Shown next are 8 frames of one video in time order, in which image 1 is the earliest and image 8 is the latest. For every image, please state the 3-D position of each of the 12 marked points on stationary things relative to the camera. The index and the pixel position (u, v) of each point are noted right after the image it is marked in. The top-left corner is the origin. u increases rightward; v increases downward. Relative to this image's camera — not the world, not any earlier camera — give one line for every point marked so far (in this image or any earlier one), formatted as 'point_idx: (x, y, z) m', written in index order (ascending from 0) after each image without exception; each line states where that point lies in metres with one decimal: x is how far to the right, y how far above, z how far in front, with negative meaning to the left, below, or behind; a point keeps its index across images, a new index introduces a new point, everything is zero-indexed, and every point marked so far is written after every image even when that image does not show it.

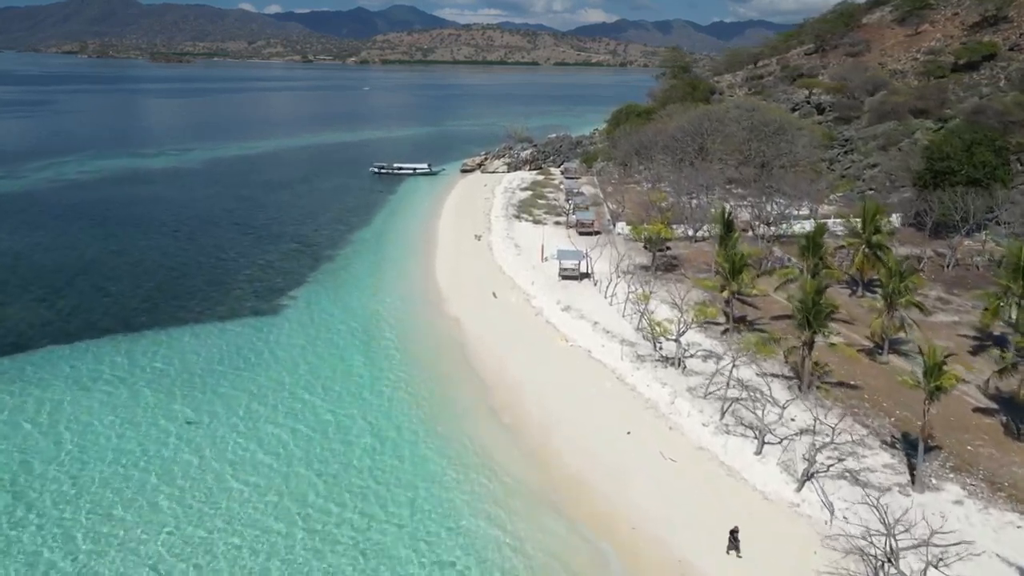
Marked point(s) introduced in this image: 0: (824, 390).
0: (+6.9, -2.3, +20.0) m
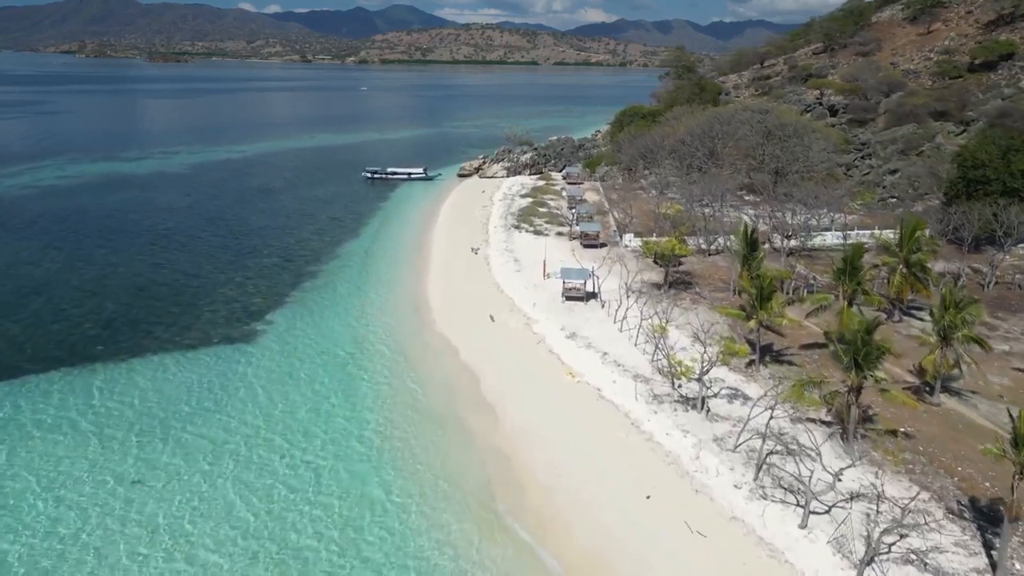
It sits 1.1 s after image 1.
0: (+6.9, -3.0, +17.3) m
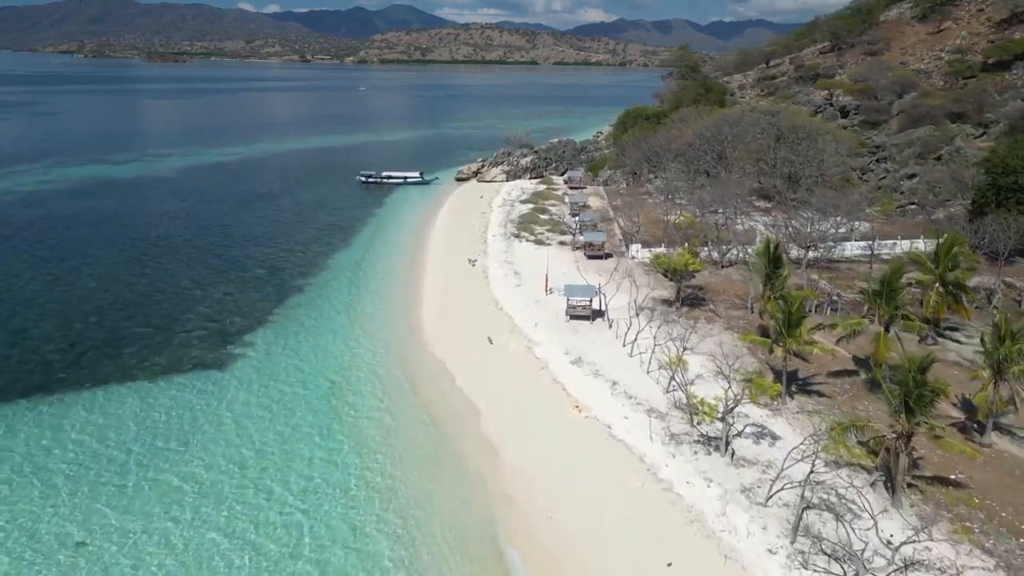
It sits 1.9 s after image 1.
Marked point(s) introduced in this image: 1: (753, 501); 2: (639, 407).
0: (+6.9, -3.5, +15.2) m
1: (+4.1, -3.6, +15.2) m
2: (+2.7, -2.5, +19.2) m
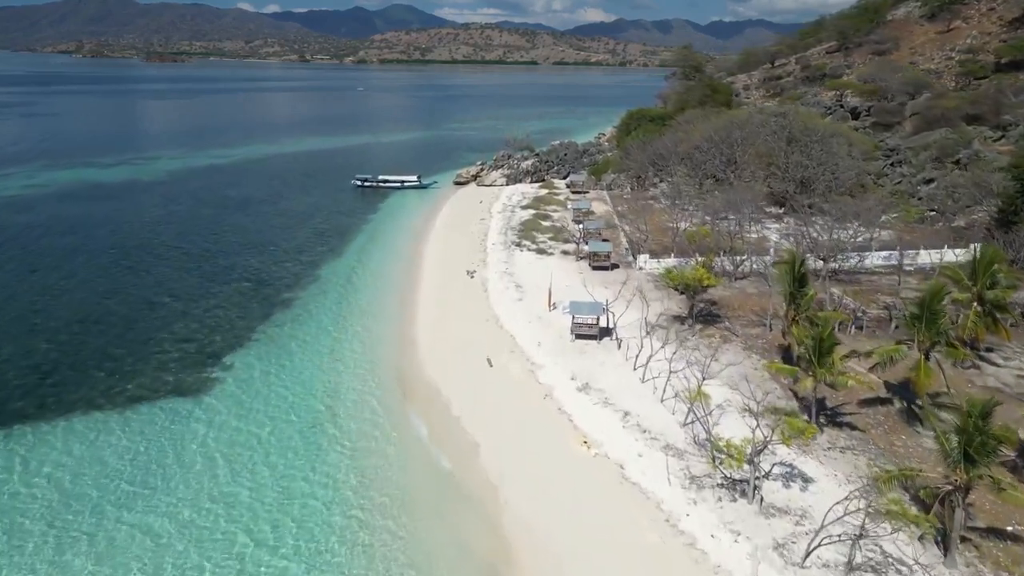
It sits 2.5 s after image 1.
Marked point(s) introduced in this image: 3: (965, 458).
0: (+7.0, -3.9, +13.4) m
1: (+4.1, -4.0, +13.4) m
2: (+2.8, -3.0, +17.4) m
3: (+6.3, -2.4, +12.6) m
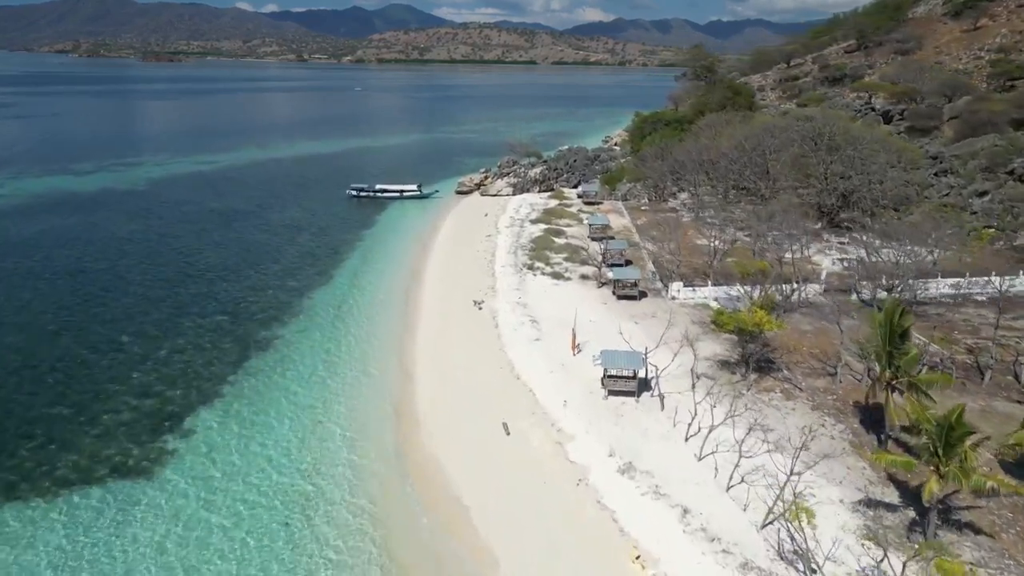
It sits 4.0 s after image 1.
0: (+7.4, -5.0, +9.4) m
1: (+4.6, -5.1, +9.4) m
2: (+3.2, -4.0, +13.4) m
3: (+6.8, -3.4, +8.5) m
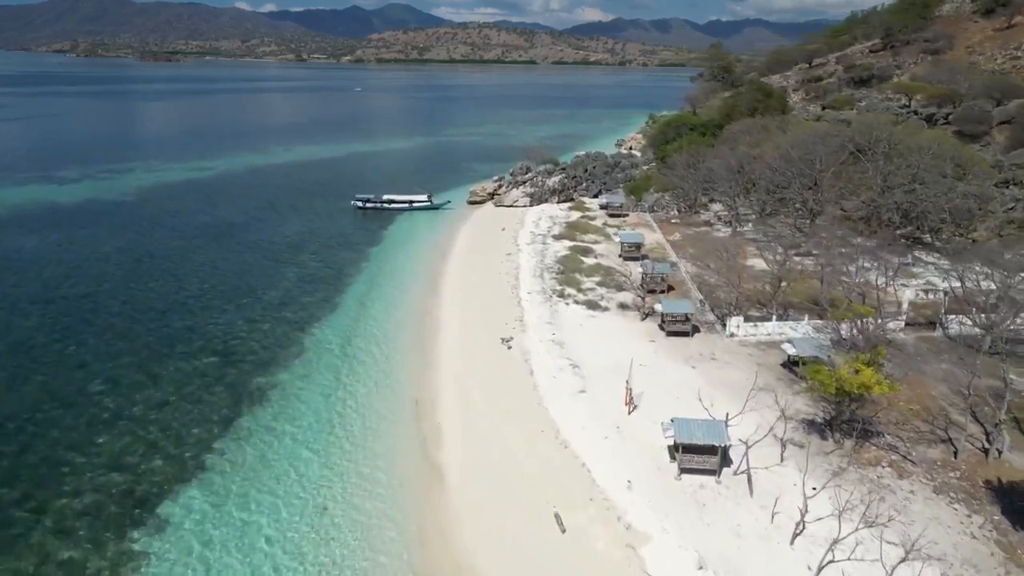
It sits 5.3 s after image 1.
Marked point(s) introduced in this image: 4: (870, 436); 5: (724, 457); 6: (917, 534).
0: (+8.3, -5.9, +5.7) m
1: (+5.5, -6.0, +5.7) m
2: (+4.1, -4.9, +9.7) m
3: (+7.7, -4.3, +4.8) m
4: (+7.1, -2.9, +17.7) m
5: (+3.8, -3.0, +16.5) m
6: (+6.3, -3.6, +14.1) m
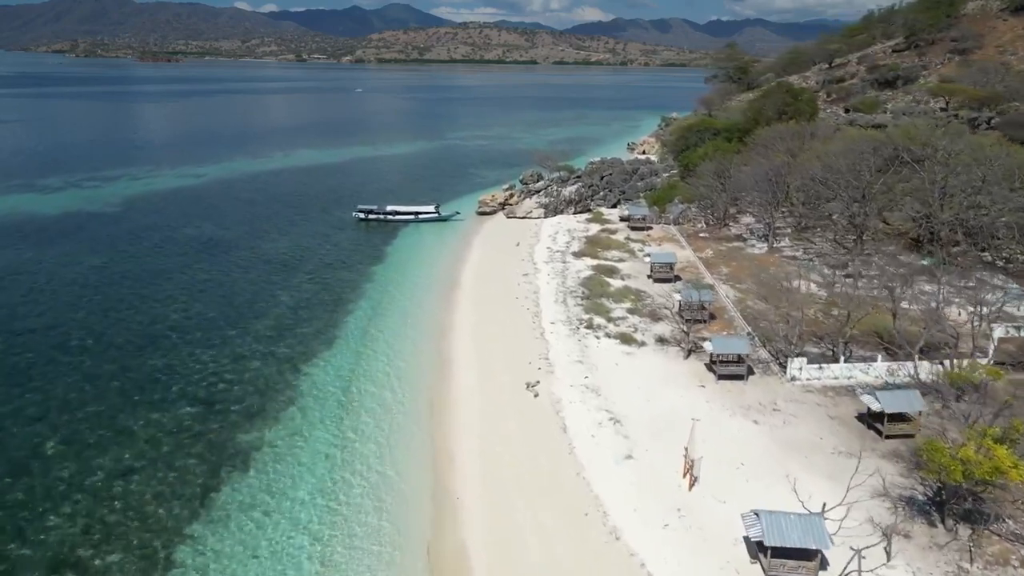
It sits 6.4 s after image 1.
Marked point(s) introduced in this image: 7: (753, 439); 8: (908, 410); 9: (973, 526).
0: (+9.0, -6.8, +2.4) m
1: (+6.1, -6.9, +2.4) m
2: (+4.7, -5.8, +6.4) m
3: (+8.3, -5.2, +1.6) m
4: (+7.7, -3.7, +14.5) m
5: (+4.4, -3.9, +13.2) m
6: (+6.9, -4.4, +10.8) m
7: (+4.7, -2.8, +17.8) m
8: (+7.7, -2.4, +17.3) m
9: (+7.3, -3.8, +14.2) m
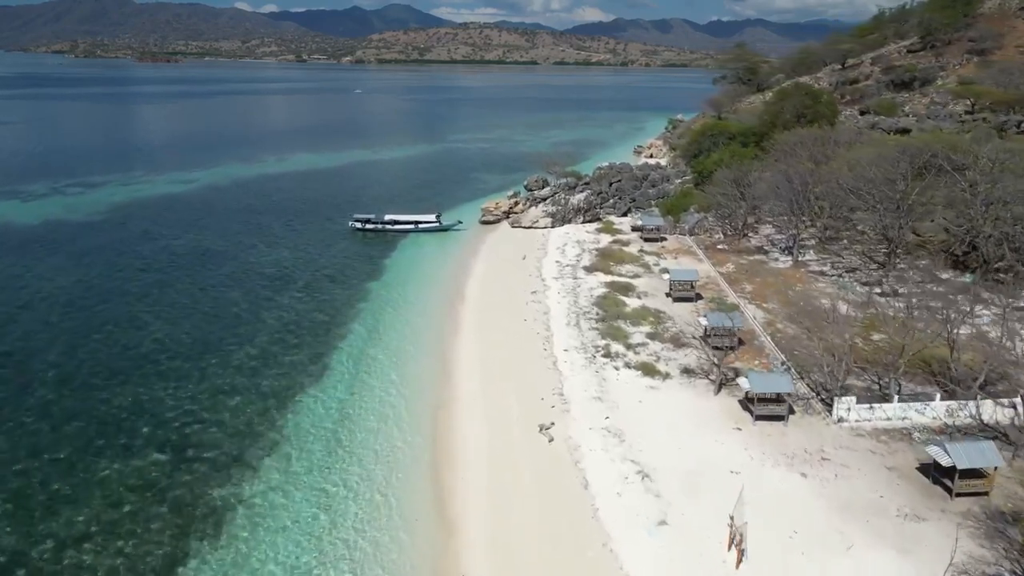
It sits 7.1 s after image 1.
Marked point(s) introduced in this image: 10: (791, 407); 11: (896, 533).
0: (+9.2, -7.4, +0.1) m
1: (+6.3, -7.5, 0.0) m
2: (+5.0, -6.4, +4.0) m
3: (+8.5, -5.8, -0.8) m
4: (+7.9, -4.3, +12.1) m
5: (+4.6, -4.5, +10.9) m
6: (+7.1, -5.0, +8.5) m
7: (+4.9, -3.4, +15.4) m
8: (+7.9, -3.0, +15.0) m
9: (+7.6, -4.4, +11.9) m
10: (+5.9, -2.5, +19.4) m
11: (+6.1, -3.5, +14.5) m
